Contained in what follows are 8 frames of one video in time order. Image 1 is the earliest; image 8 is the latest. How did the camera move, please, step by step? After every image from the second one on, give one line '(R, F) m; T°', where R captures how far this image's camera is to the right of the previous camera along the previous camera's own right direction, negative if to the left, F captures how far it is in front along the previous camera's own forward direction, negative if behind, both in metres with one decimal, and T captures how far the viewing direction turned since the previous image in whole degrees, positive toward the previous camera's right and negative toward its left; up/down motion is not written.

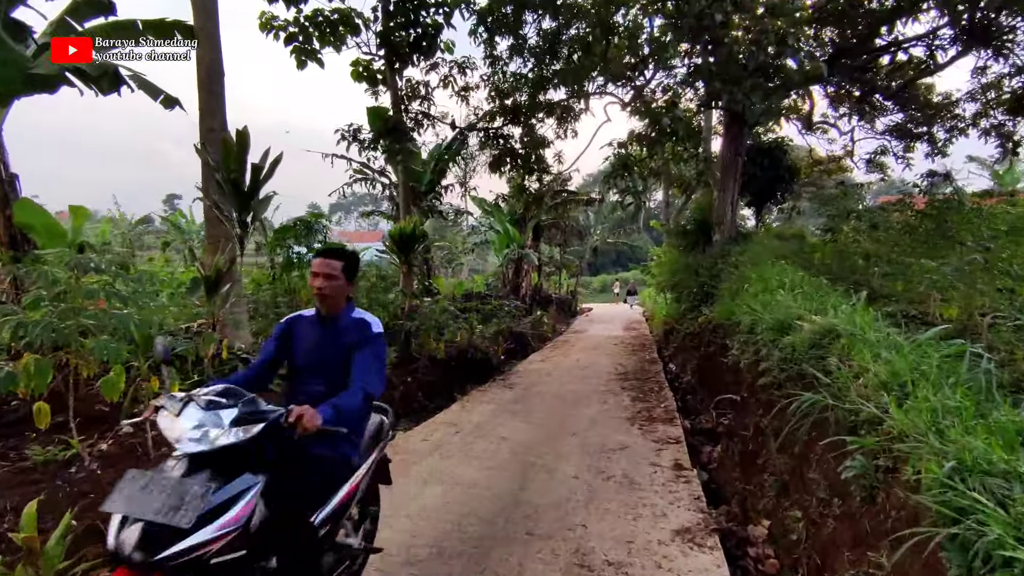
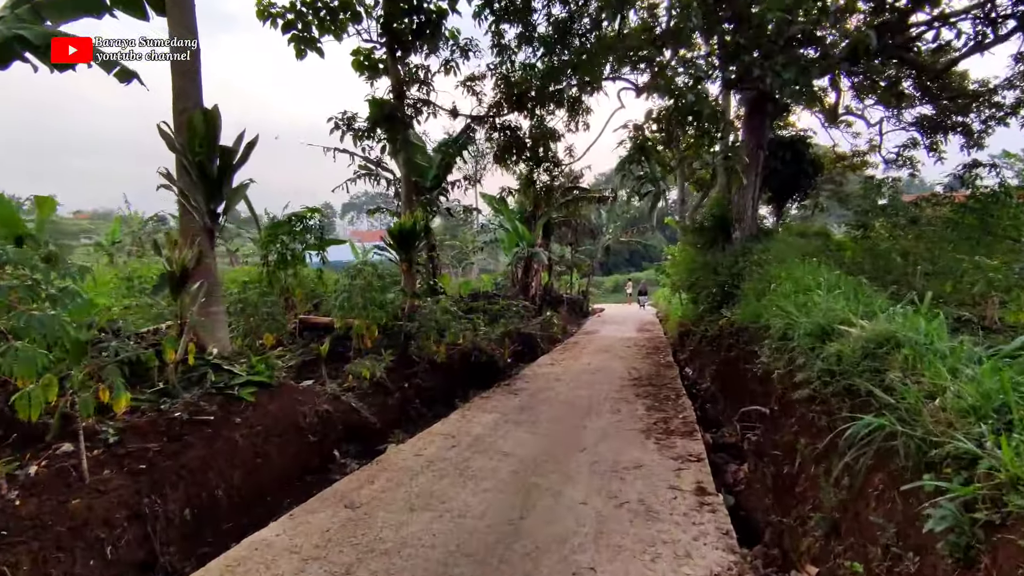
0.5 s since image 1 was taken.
(0.0, +0.3) m; -1°
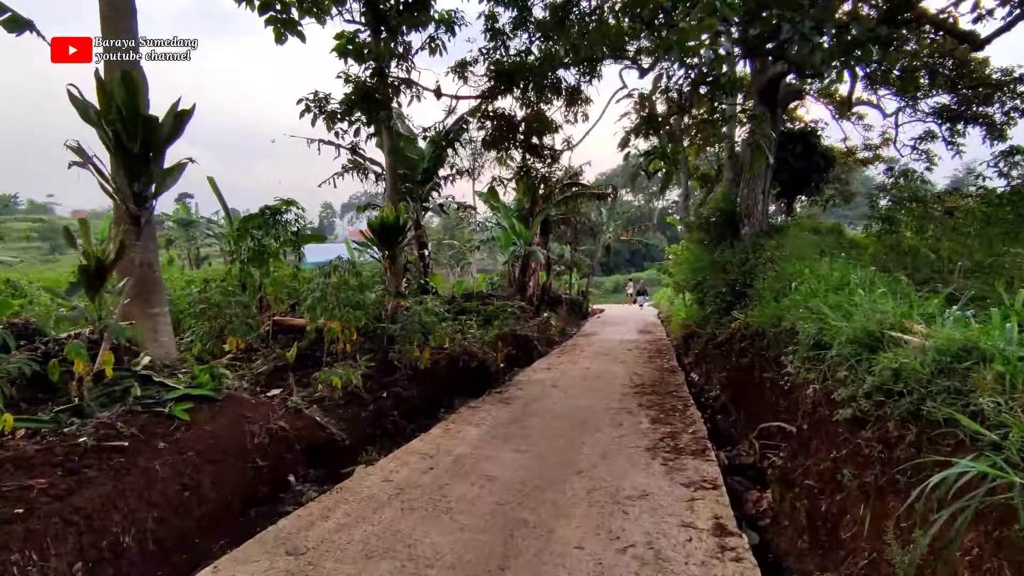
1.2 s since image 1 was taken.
(+0.1, +0.4) m; 0°
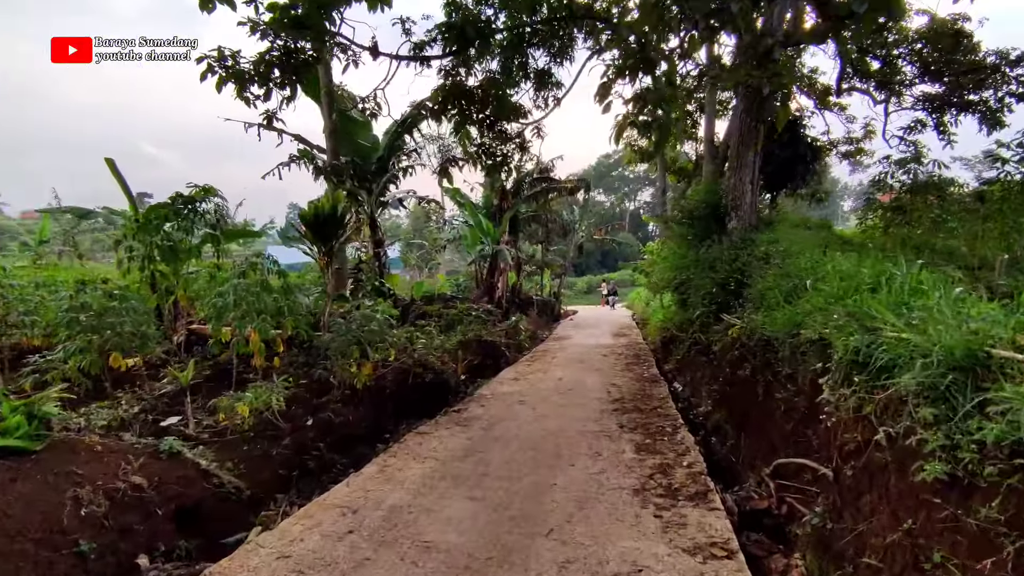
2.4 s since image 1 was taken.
(+0.1, +0.7) m; +3°
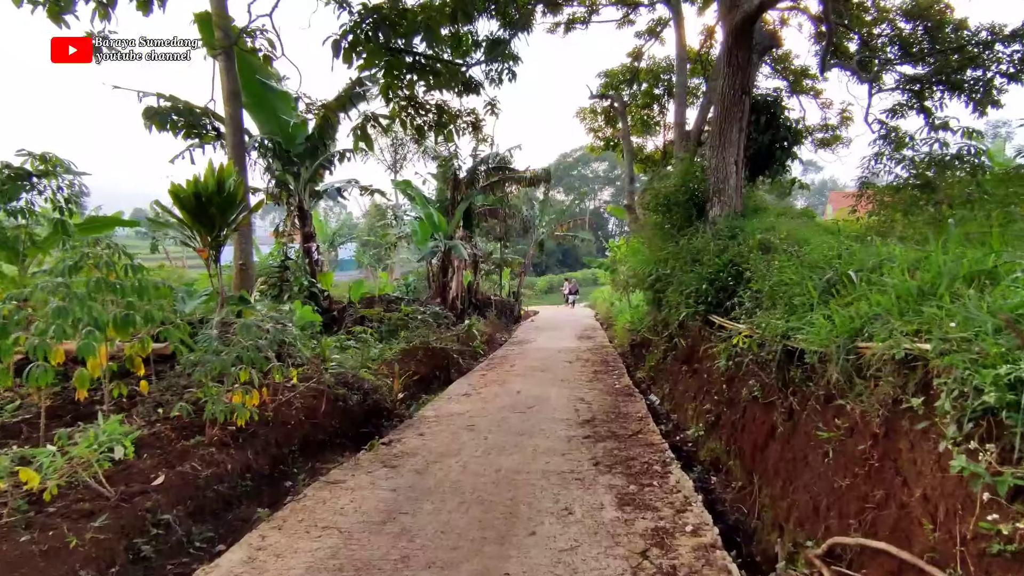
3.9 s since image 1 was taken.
(+0.1, +0.8) m; +4°
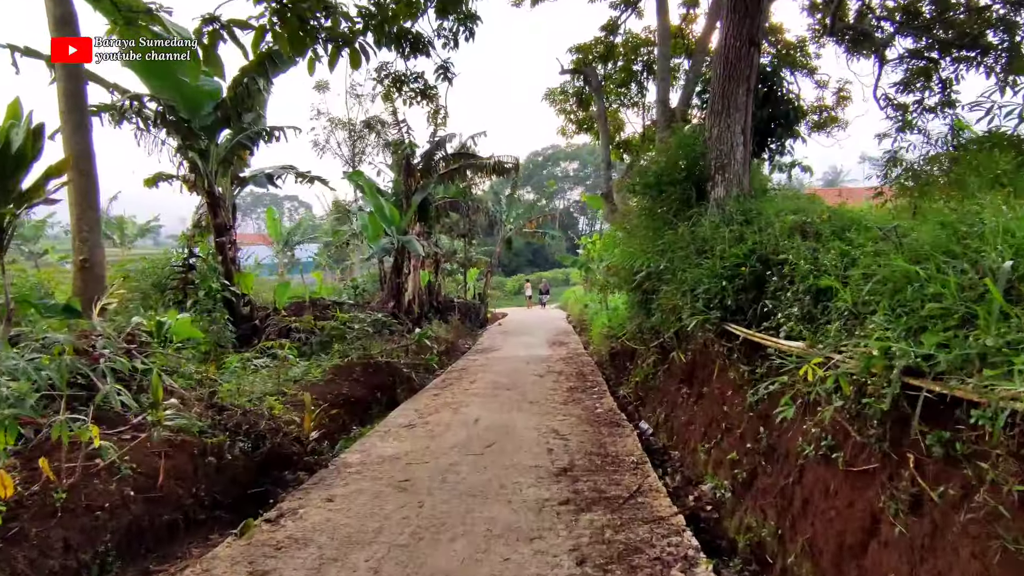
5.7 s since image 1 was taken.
(+0.1, +1.0) m; +3°
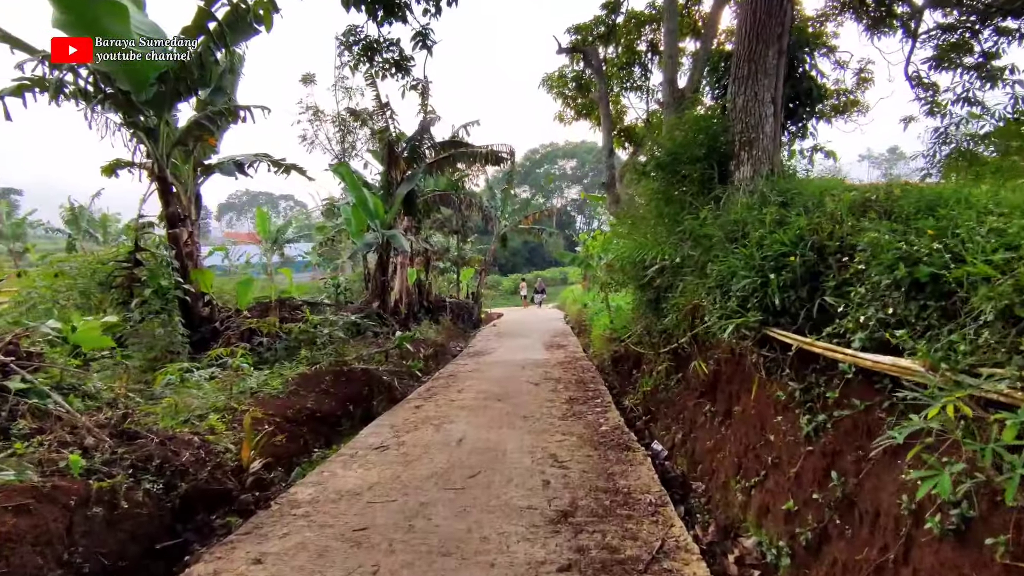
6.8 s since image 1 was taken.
(0.0, +0.6) m; 0°
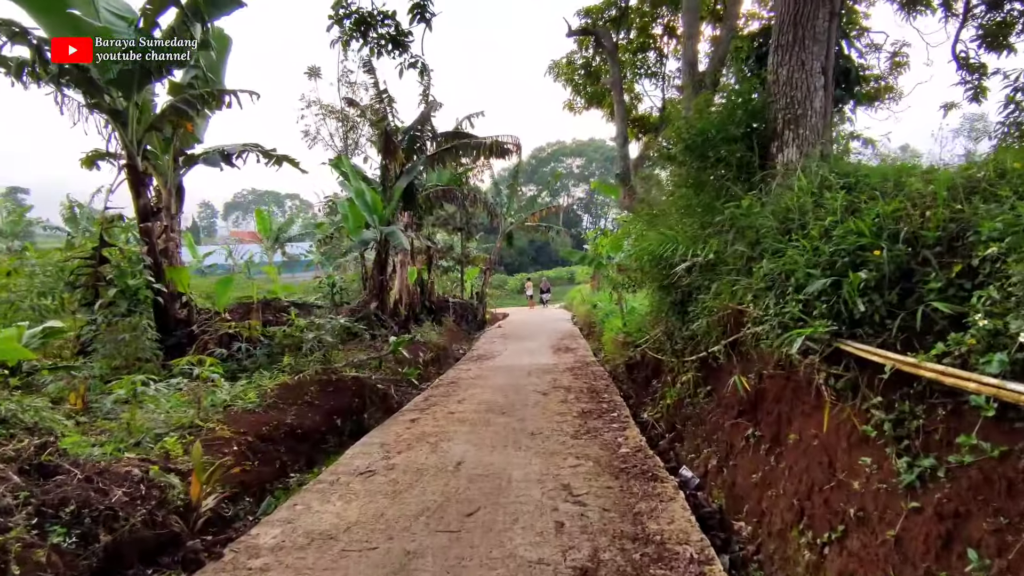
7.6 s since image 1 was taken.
(0.0, +0.4) m; -1°
